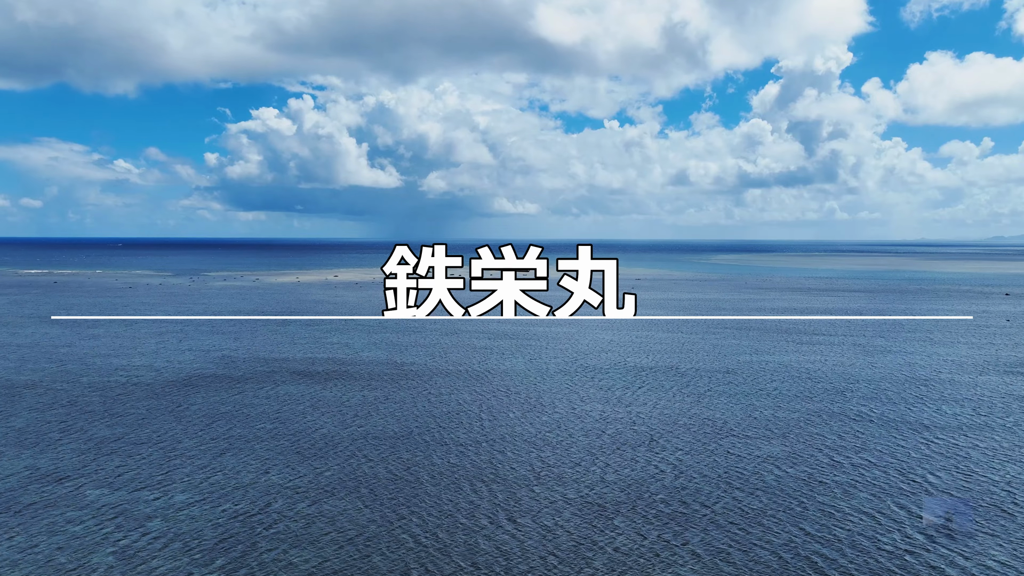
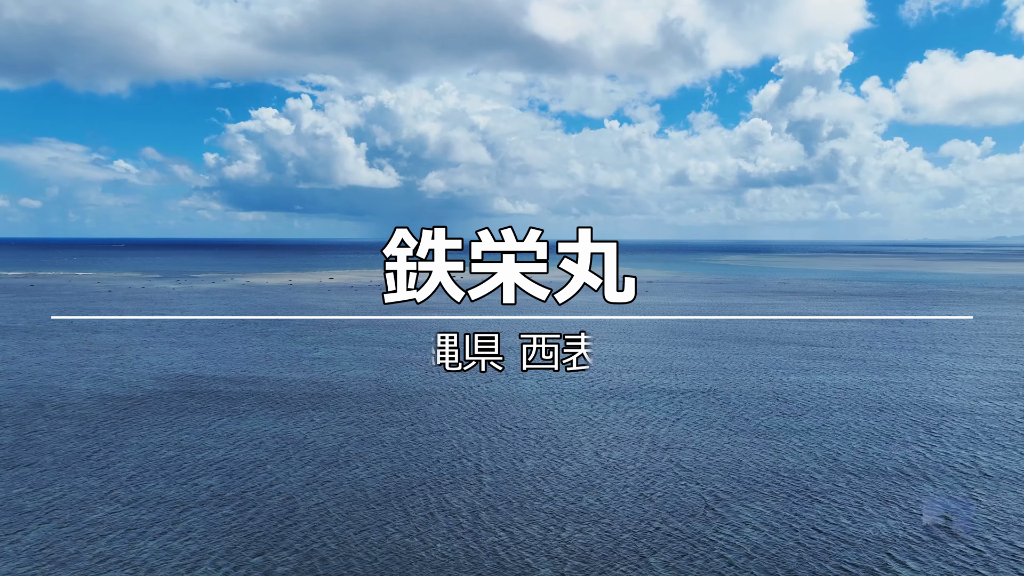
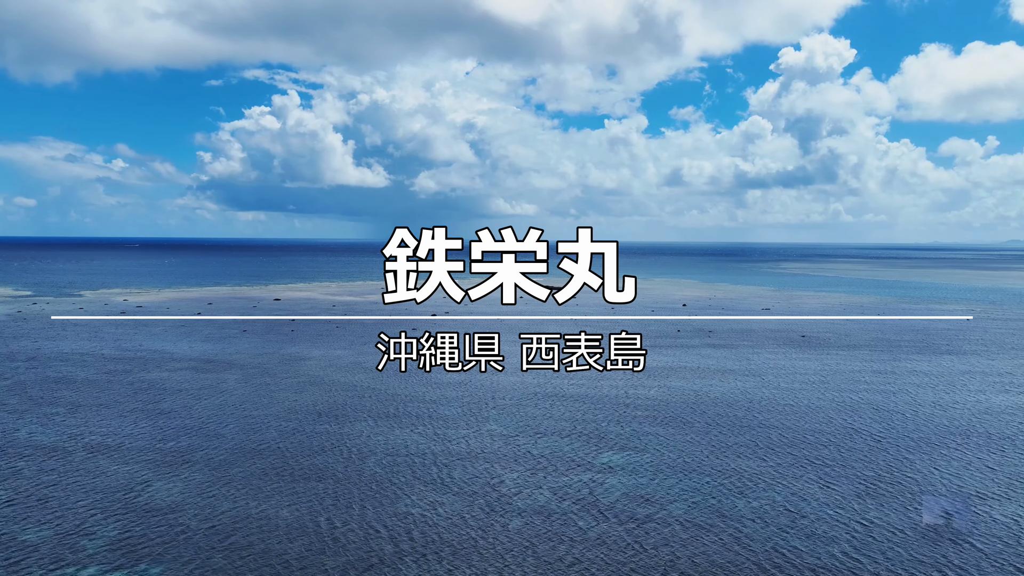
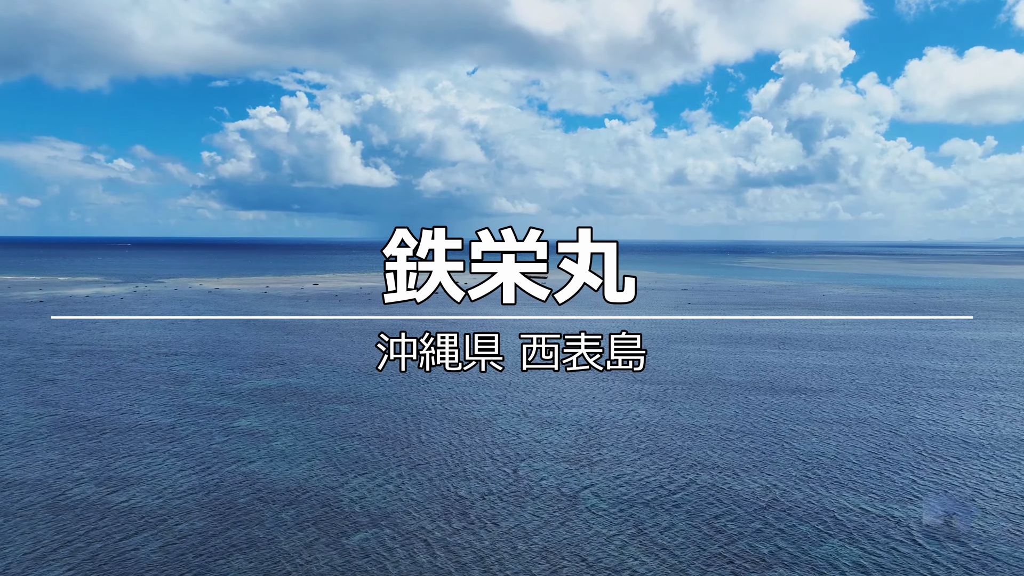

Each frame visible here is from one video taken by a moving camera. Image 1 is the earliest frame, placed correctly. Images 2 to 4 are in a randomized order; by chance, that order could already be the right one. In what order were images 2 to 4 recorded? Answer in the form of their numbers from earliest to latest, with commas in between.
2, 4, 3
